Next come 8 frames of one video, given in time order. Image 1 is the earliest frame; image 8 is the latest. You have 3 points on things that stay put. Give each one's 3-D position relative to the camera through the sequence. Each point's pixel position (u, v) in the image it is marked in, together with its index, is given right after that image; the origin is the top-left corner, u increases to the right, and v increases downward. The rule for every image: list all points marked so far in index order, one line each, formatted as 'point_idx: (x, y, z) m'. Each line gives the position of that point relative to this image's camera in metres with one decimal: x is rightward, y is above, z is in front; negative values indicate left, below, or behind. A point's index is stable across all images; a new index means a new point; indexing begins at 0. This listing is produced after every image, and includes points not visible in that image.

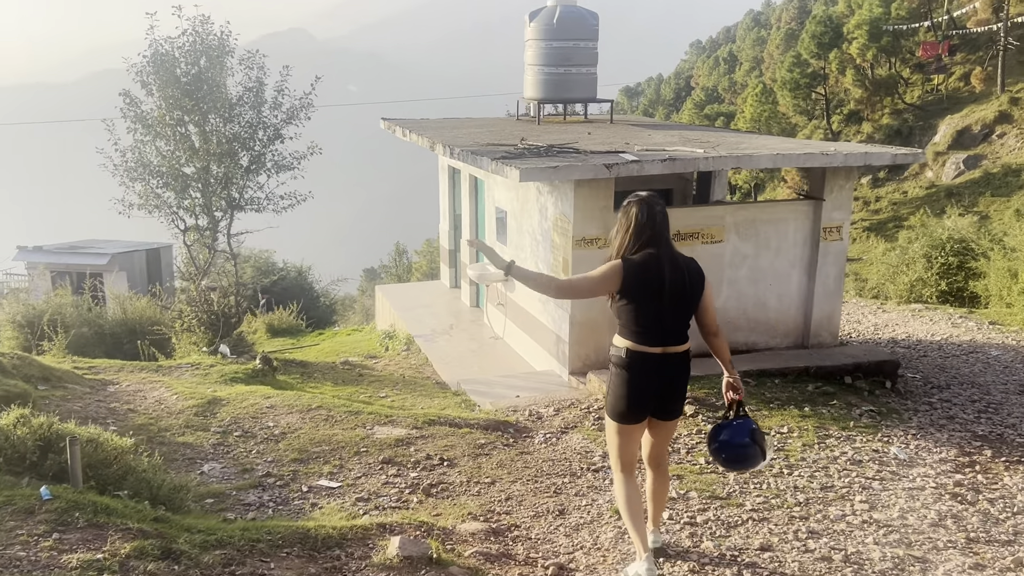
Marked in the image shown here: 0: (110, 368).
0: (-3.6, -0.7, +7.6) m
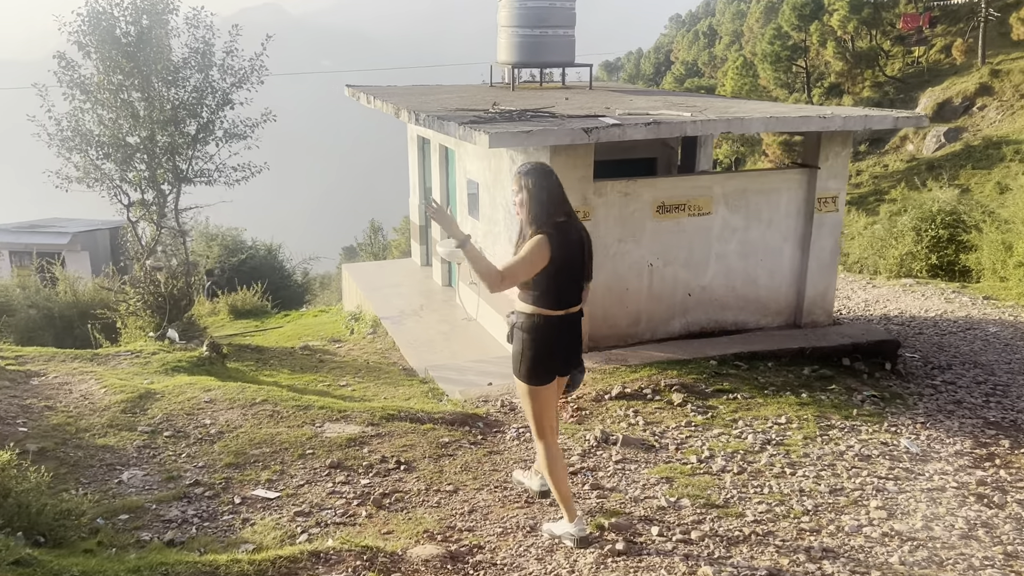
0: (-3.8, -0.6, +6.9) m
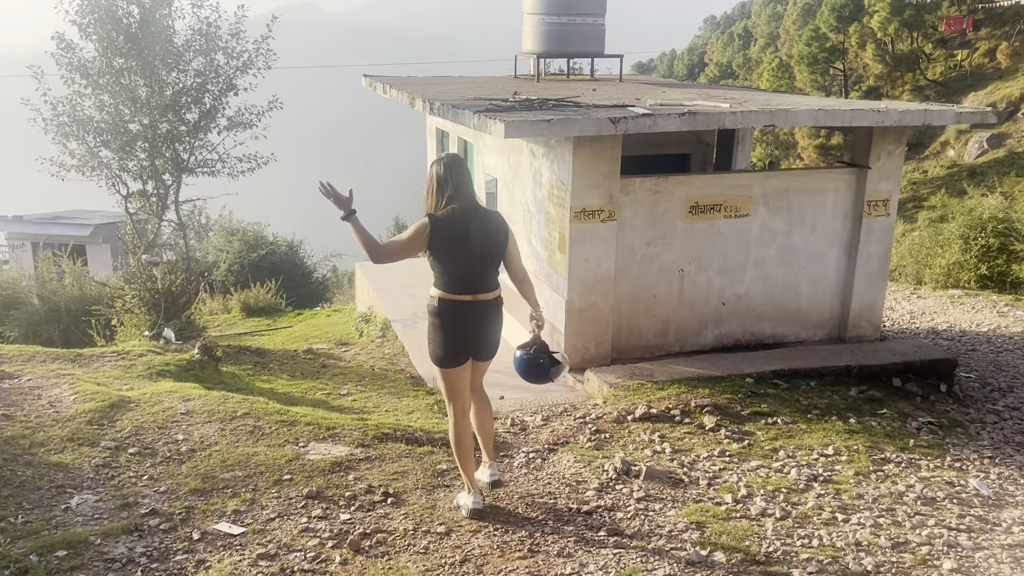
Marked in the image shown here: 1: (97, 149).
0: (-3.7, -0.5, +6.4) m
1: (-4.0, +1.3, +8.2) m
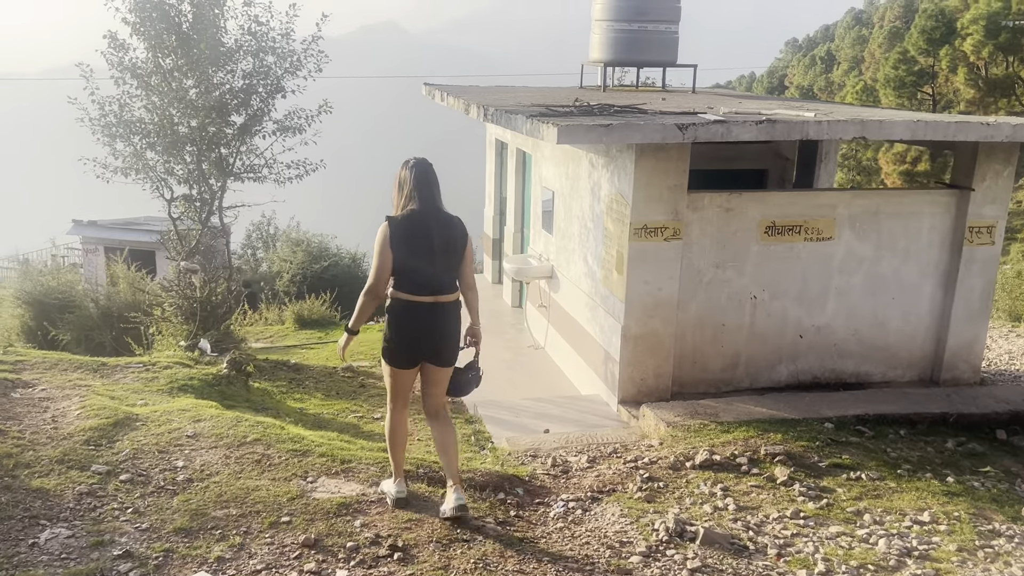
0: (-3.4, -0.5, +6.1) m
1: (-3.4, +1.3, +8.0) m
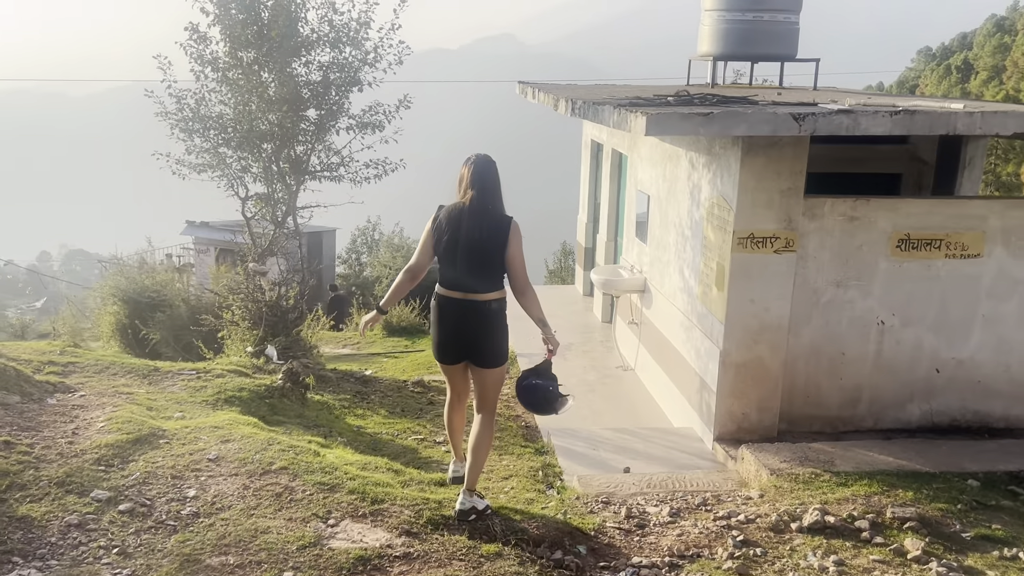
0: (-2.8, -0.5, +5.8) m
1: (-2.6, +1.3, +7.7) m
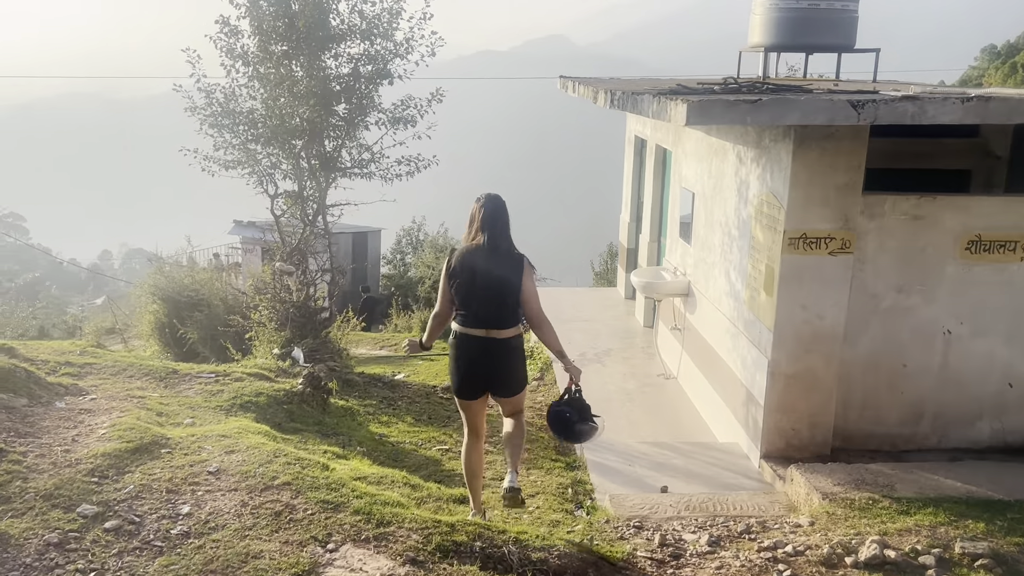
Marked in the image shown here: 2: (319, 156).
0: (-2.6, -0.5, +5.6) m
1: (-2.3, +1.3, +7.5) m
2: (-1.7, +1.2, +7.5) m
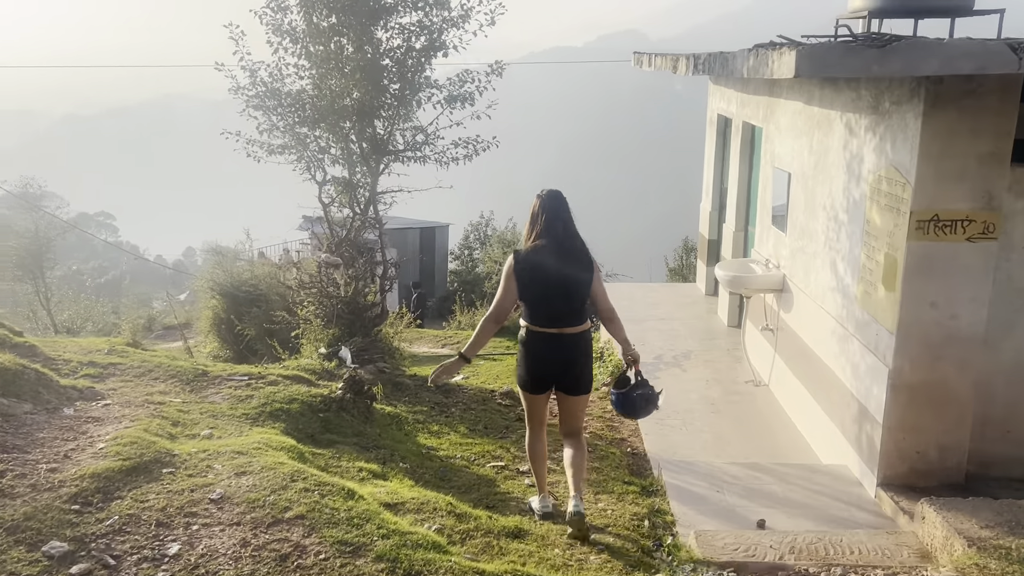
0: (-2.3, -0.5, +5.1) m
1: (-1.7, +1.3, +6.9) m
2: (-1.1, +1.2, +6.9) m
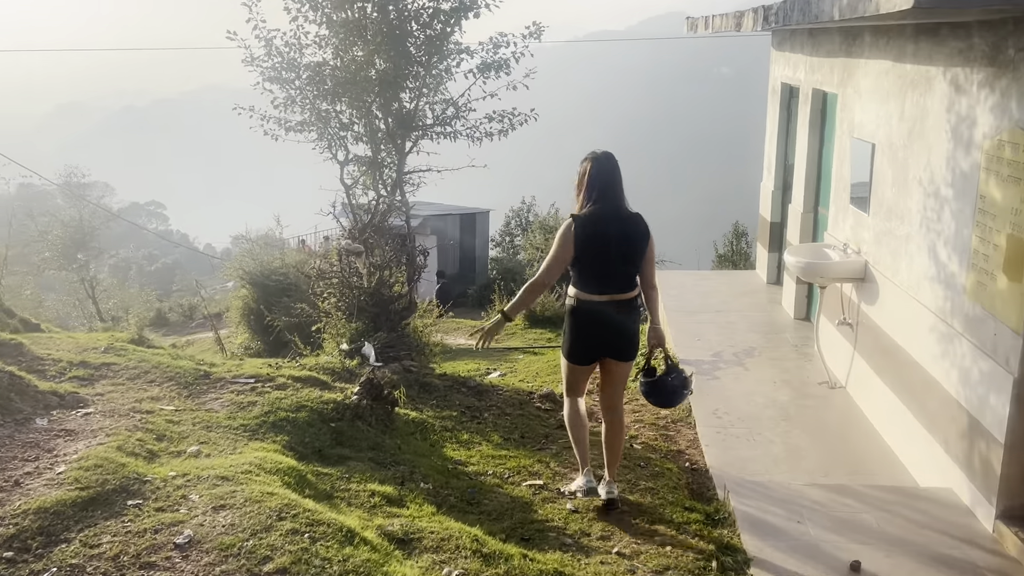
0: (-2.0, -0.4, +4.5) m
1: (-1.4, +1.4, +6.3) m
2: (-0.8, +1.3, +6.3) m
